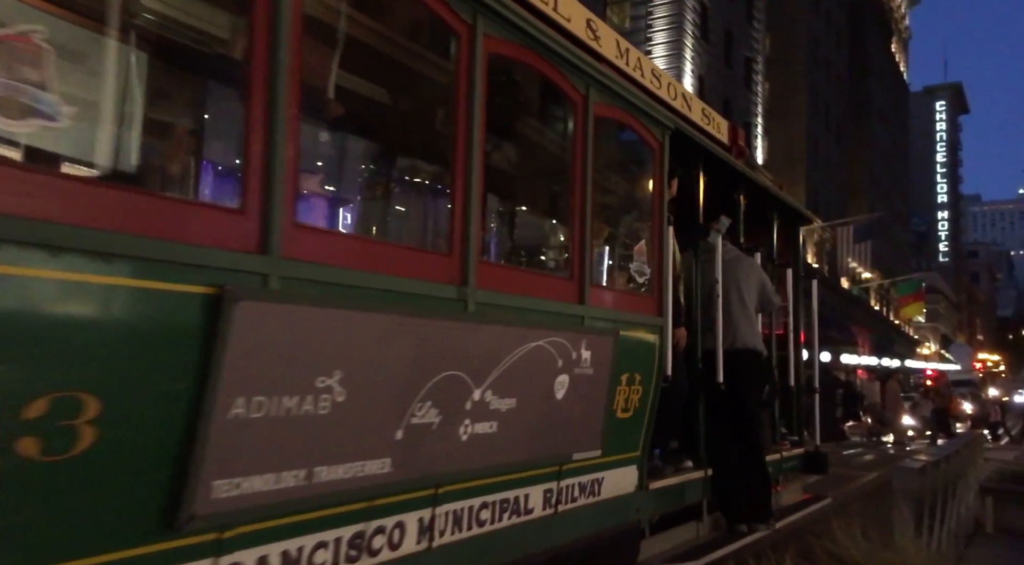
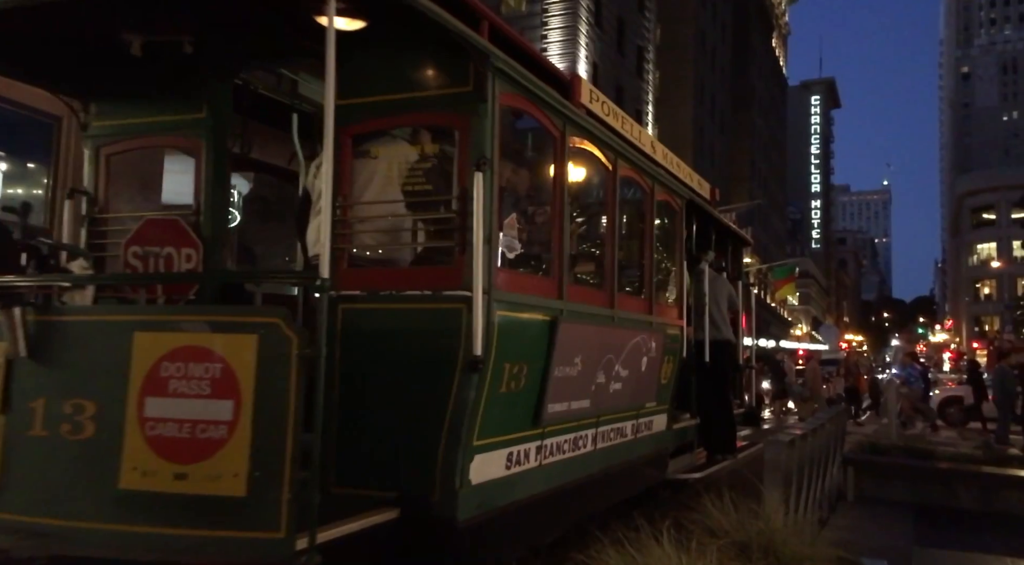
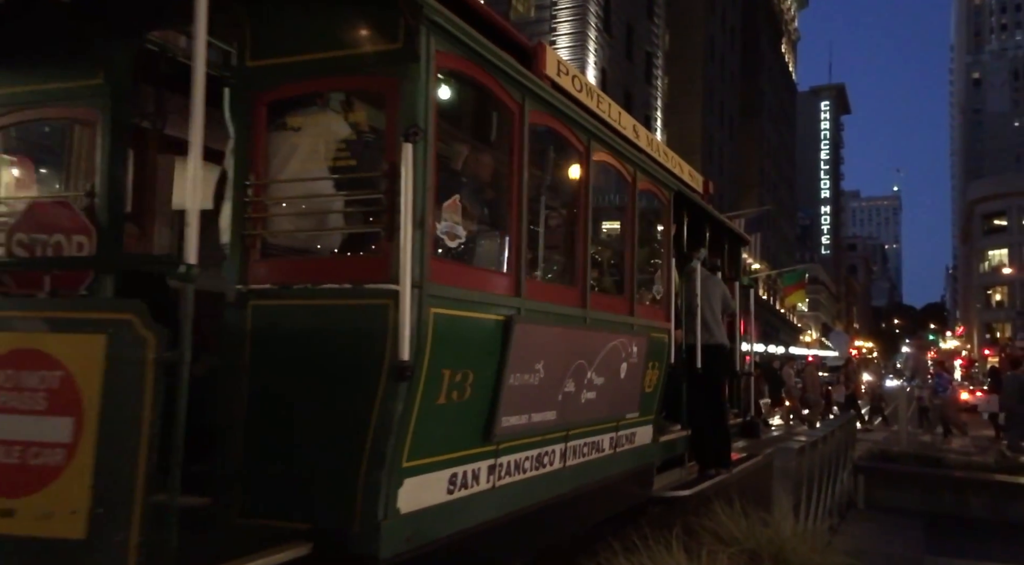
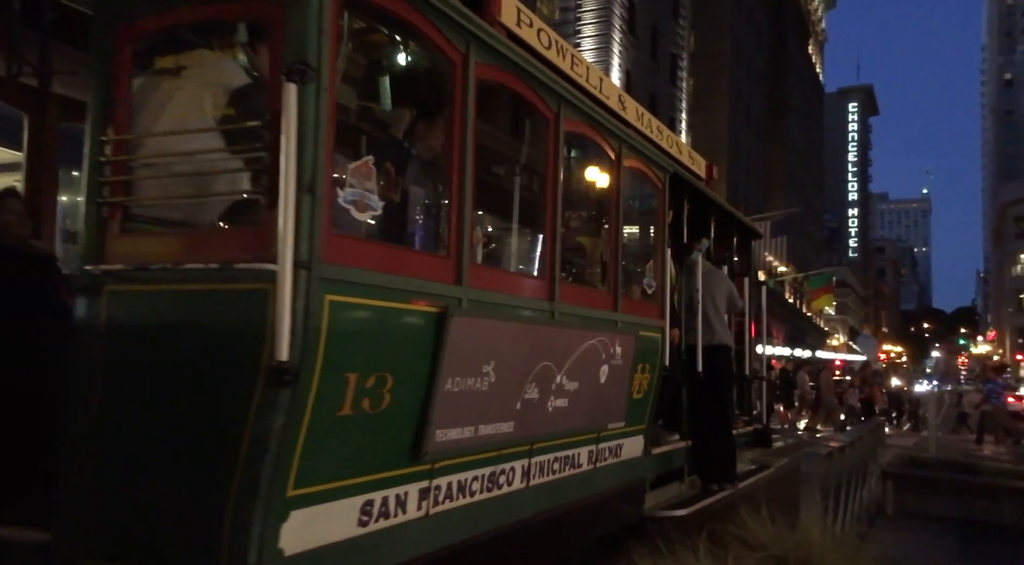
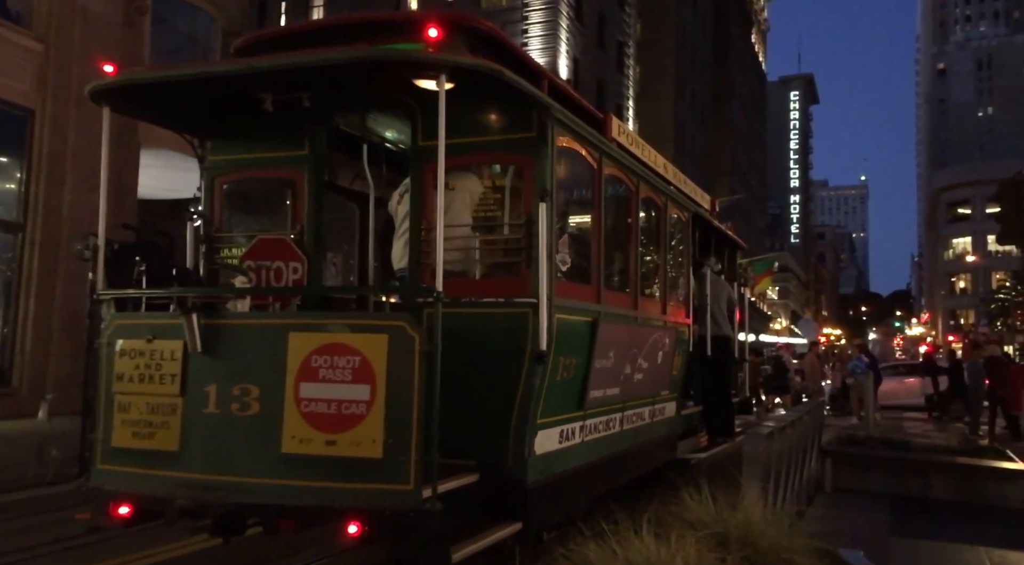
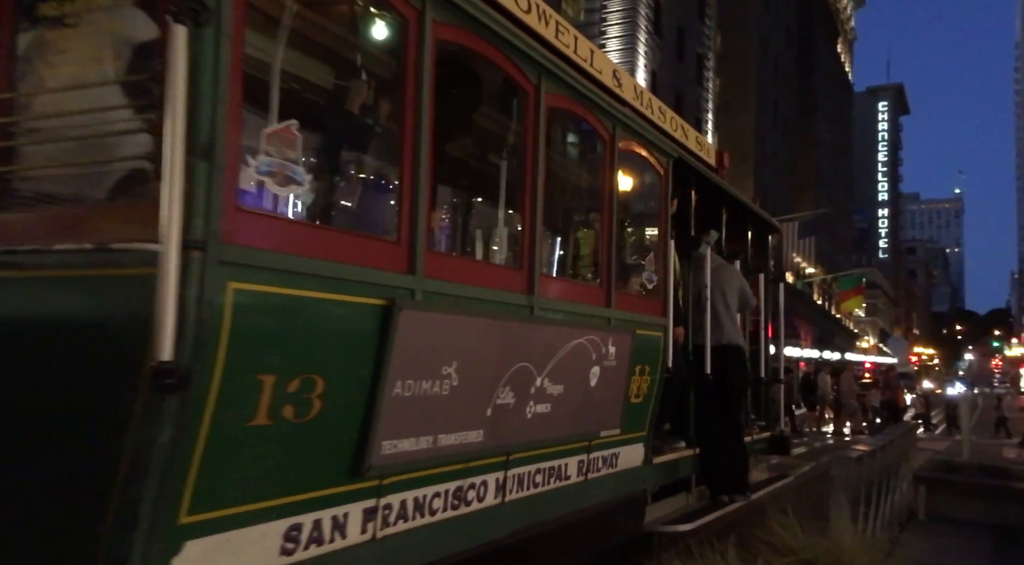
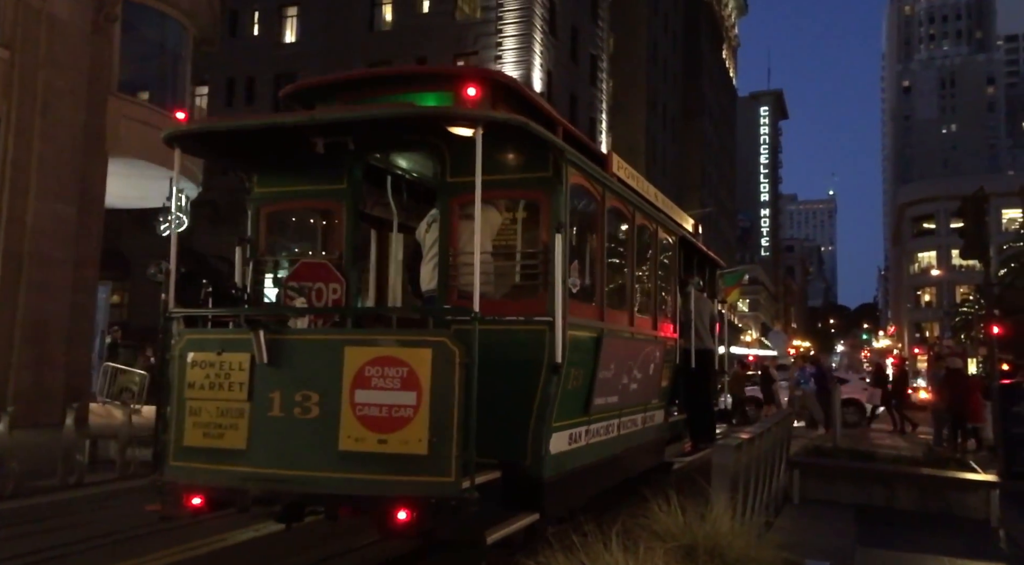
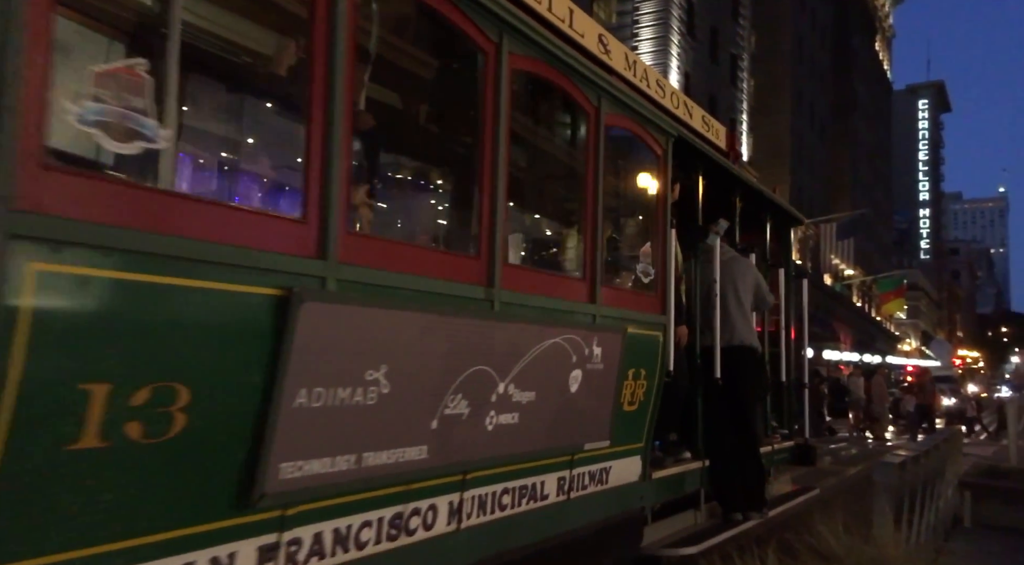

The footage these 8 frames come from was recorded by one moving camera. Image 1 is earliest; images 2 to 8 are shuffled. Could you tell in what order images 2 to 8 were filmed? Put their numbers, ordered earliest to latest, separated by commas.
8, 6, 4, 3, 2, 5, 7
